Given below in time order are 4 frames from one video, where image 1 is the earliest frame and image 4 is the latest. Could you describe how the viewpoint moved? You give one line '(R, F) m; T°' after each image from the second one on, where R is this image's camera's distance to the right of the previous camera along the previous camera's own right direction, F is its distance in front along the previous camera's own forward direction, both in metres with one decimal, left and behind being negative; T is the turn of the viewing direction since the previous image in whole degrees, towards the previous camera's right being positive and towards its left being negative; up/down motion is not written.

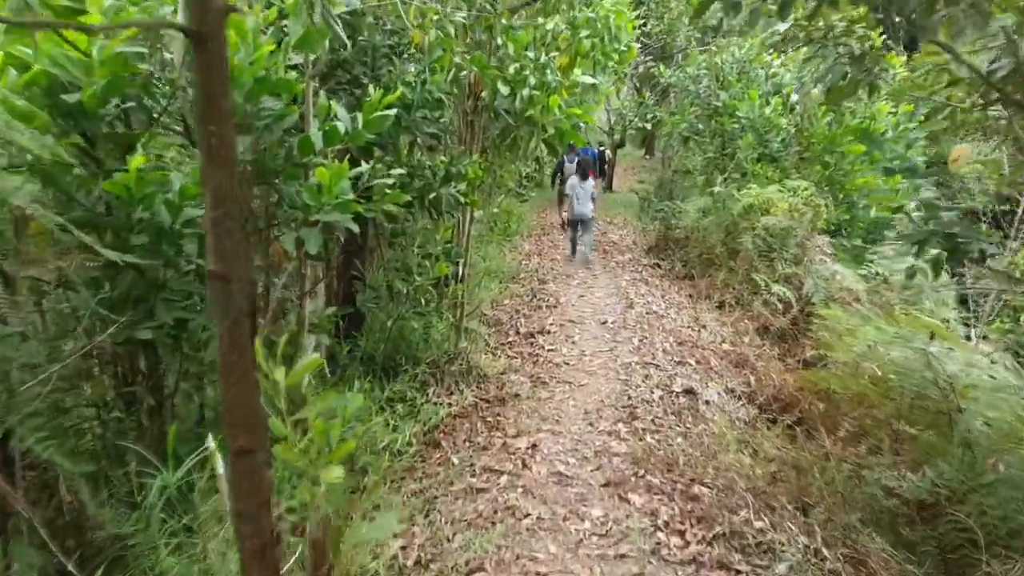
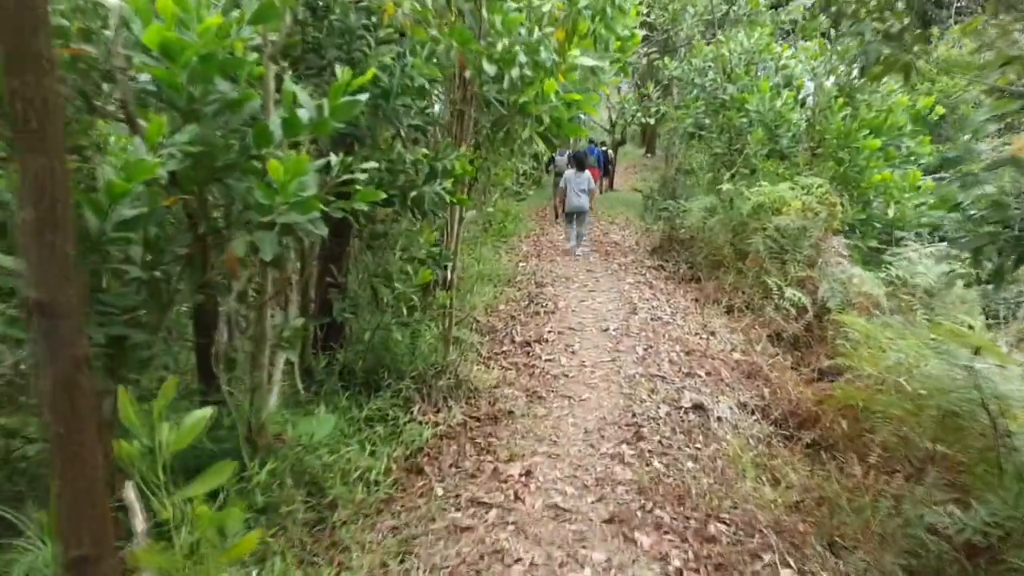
(+0.1, +0.5) m; 0°
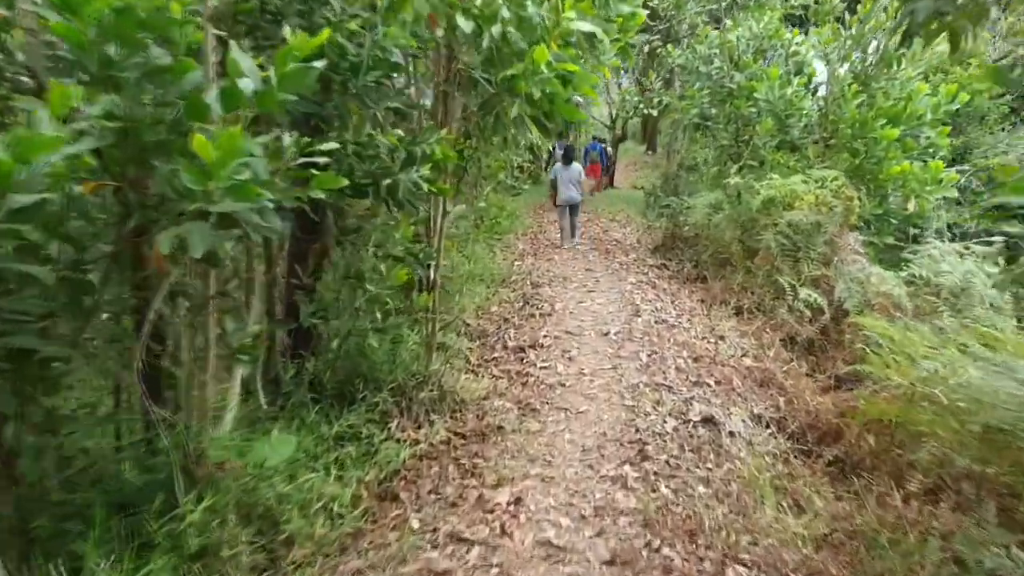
(+0.1, +0.5) m; 0°
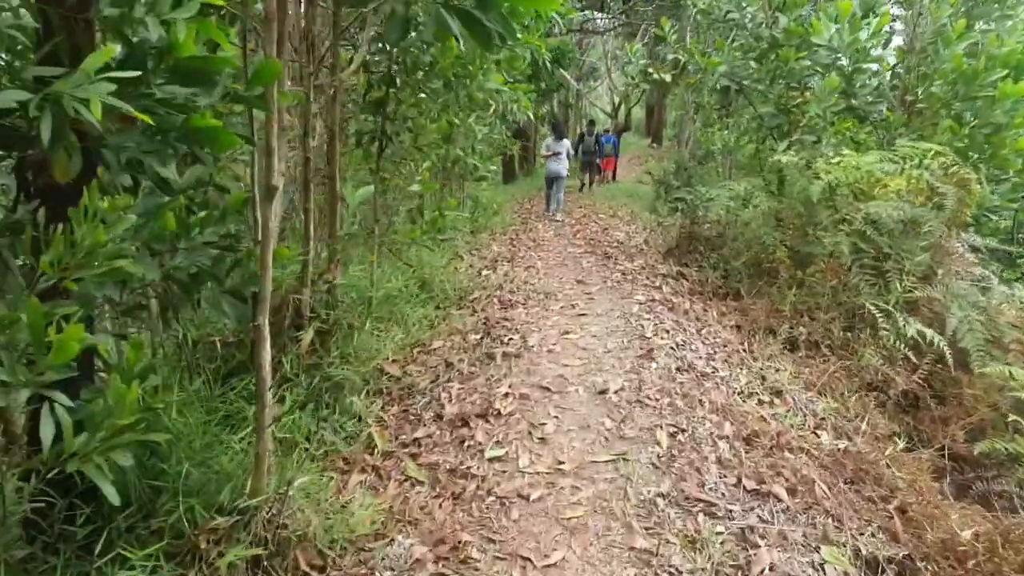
(+0.6, +2.3) m; 0°
